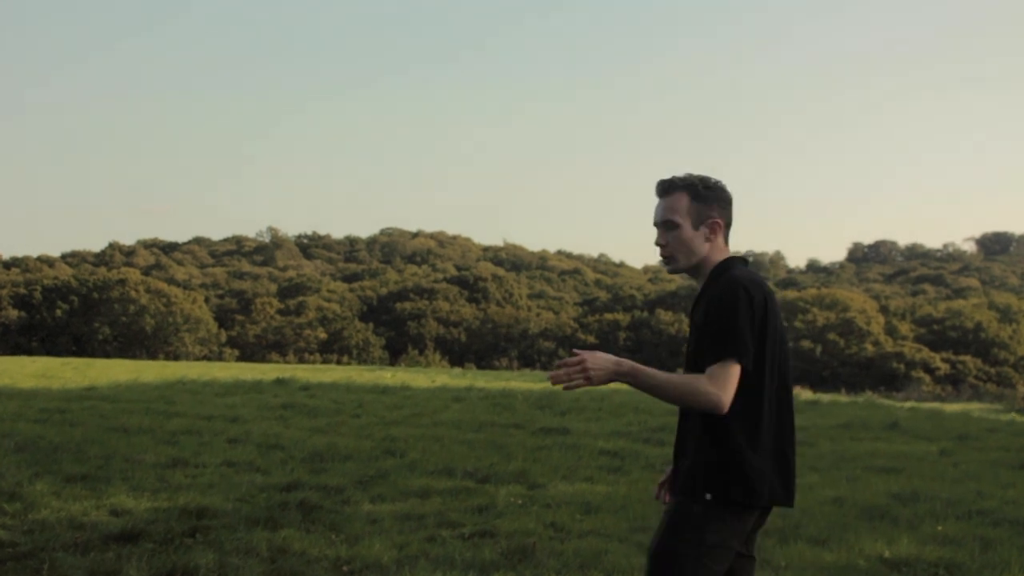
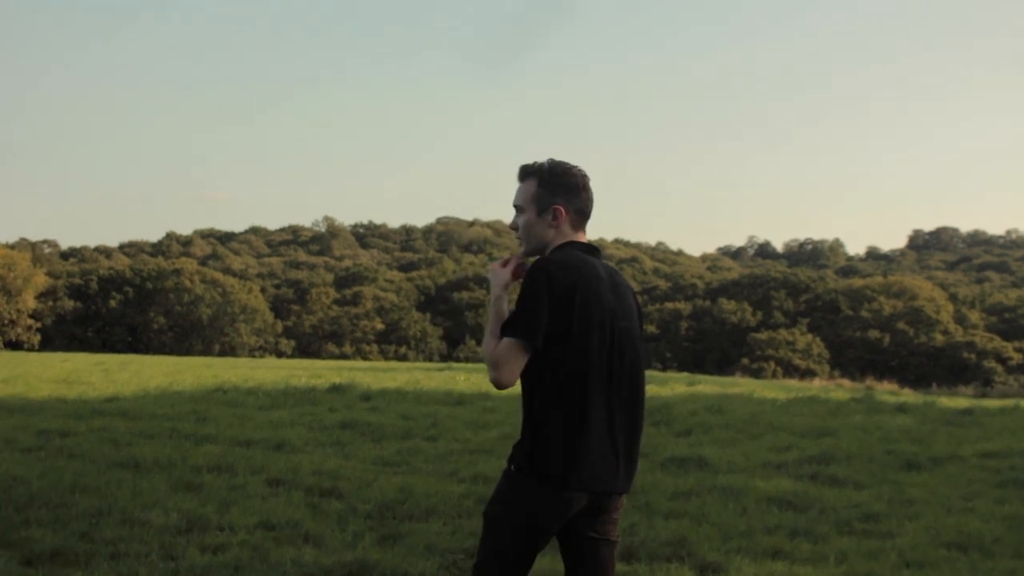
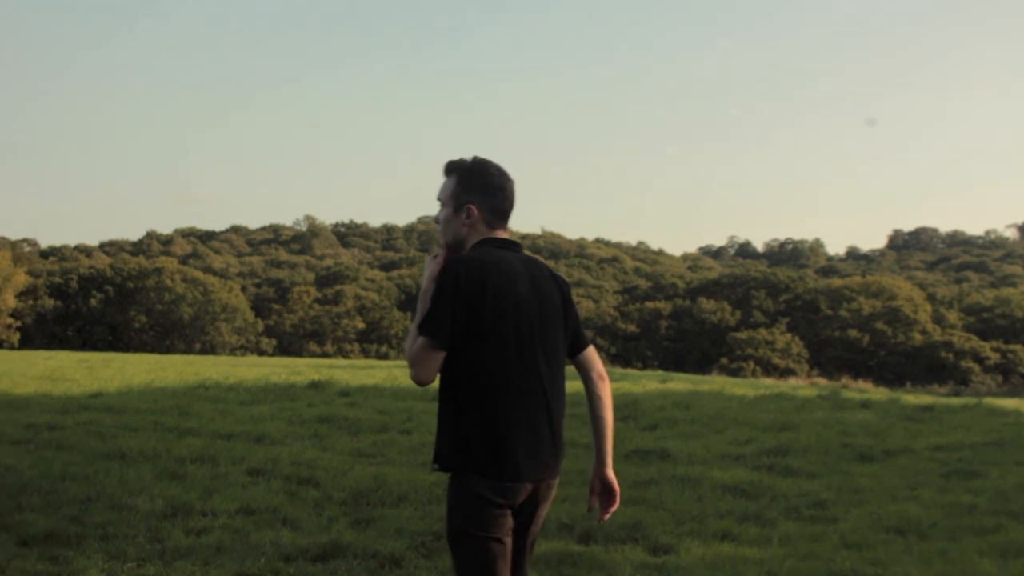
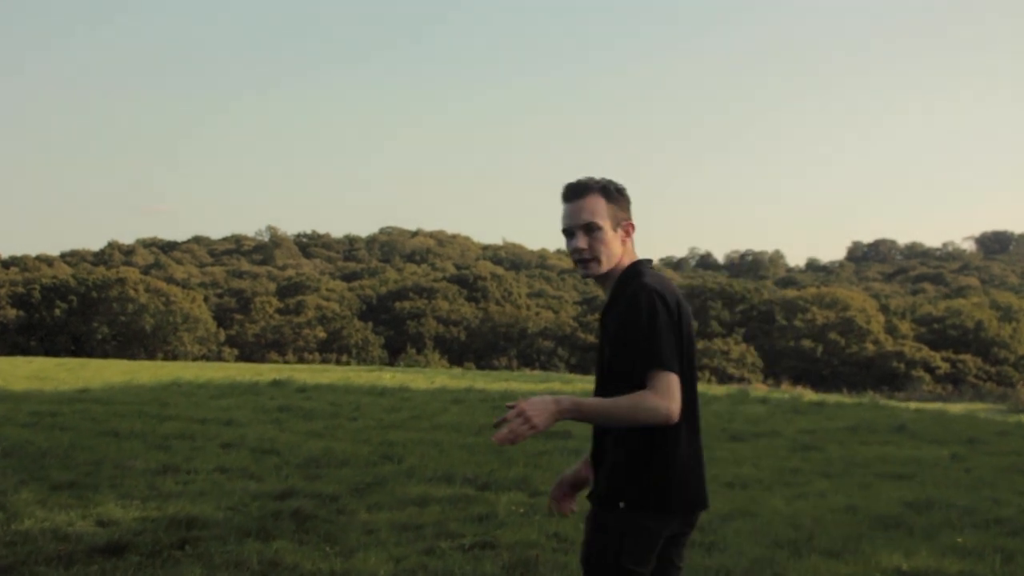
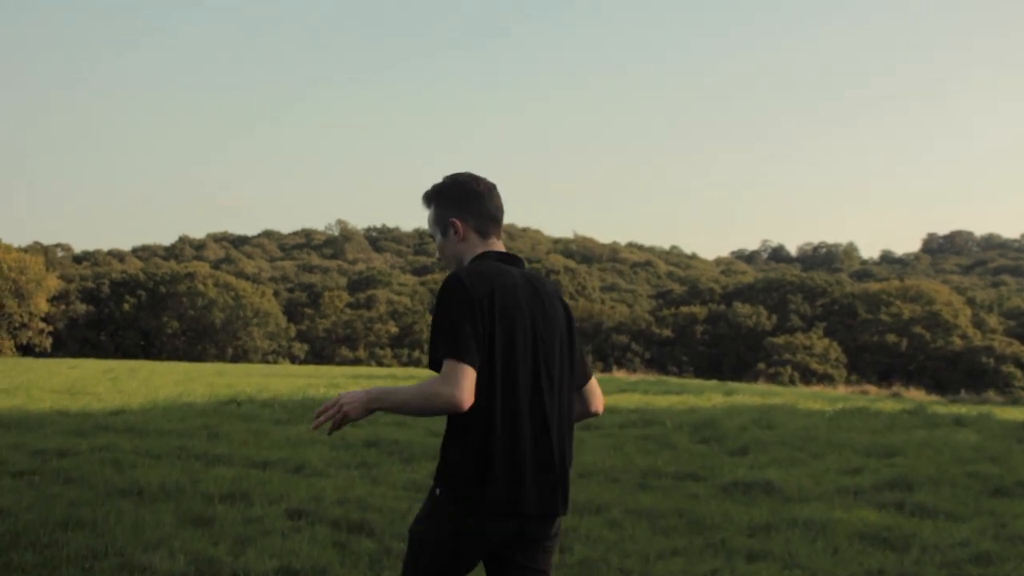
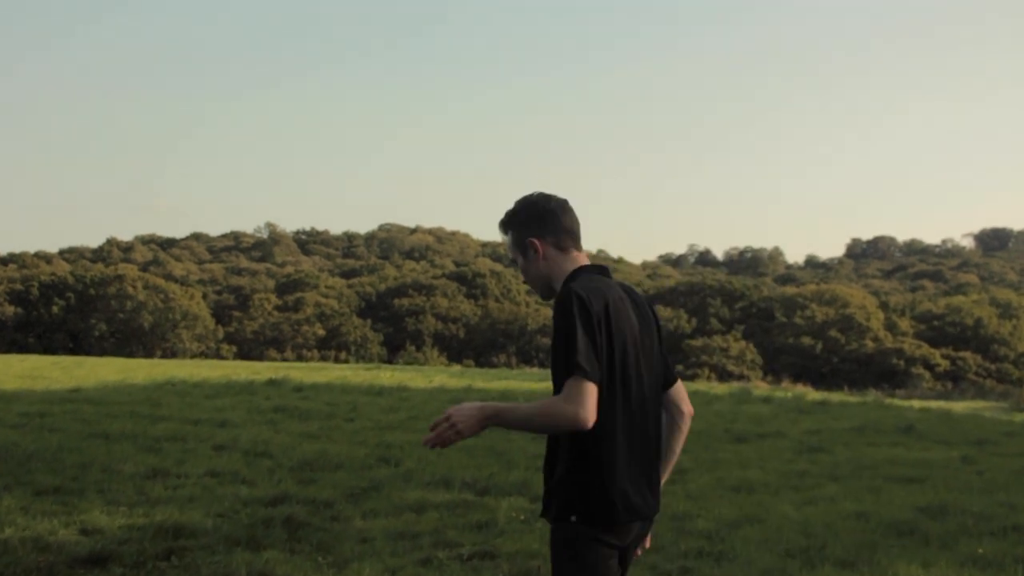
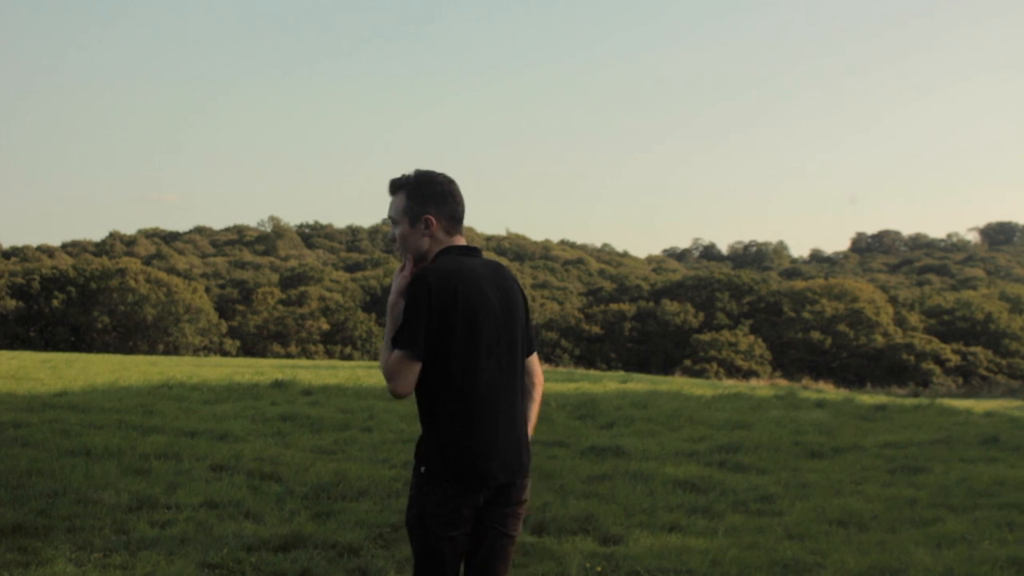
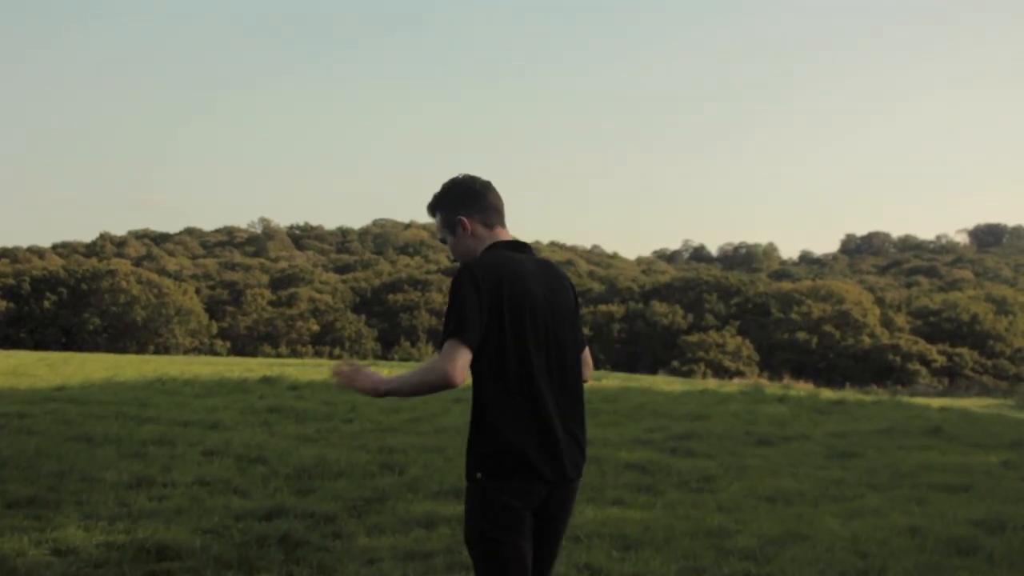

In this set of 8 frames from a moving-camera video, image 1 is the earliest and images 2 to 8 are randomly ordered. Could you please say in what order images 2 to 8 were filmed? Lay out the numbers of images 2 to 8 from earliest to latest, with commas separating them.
4, 6, 8, 7, 3, 2, 5
